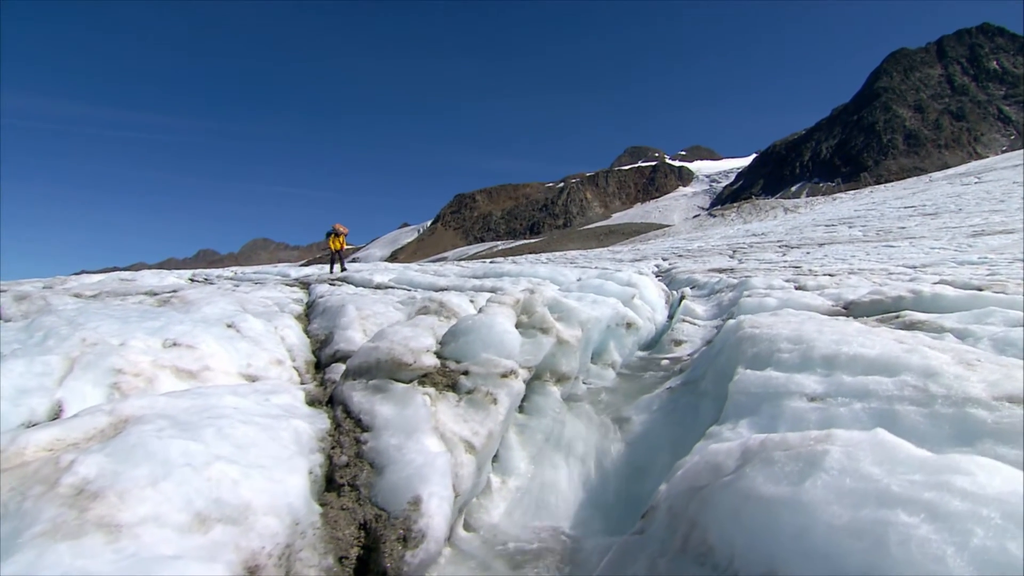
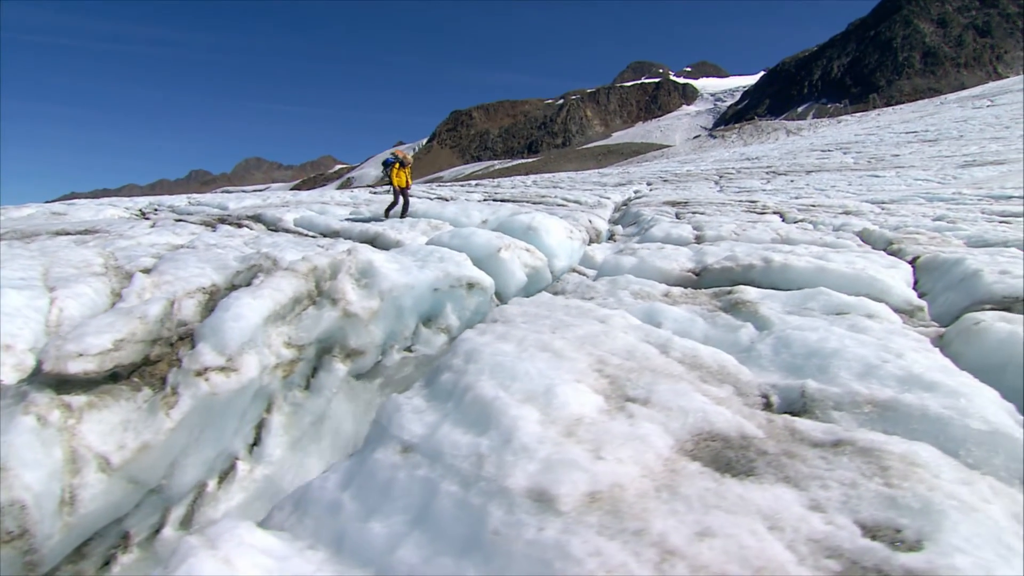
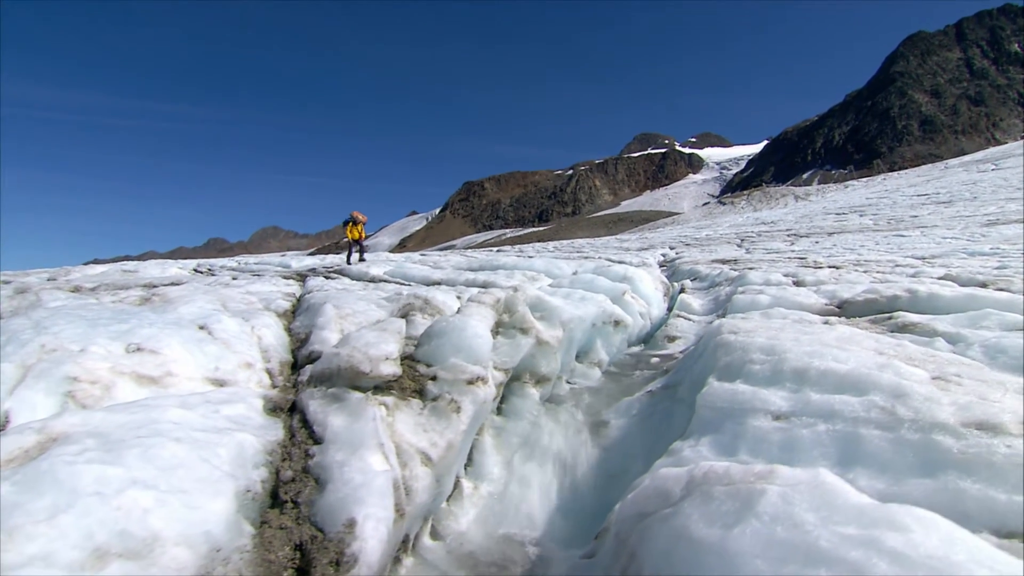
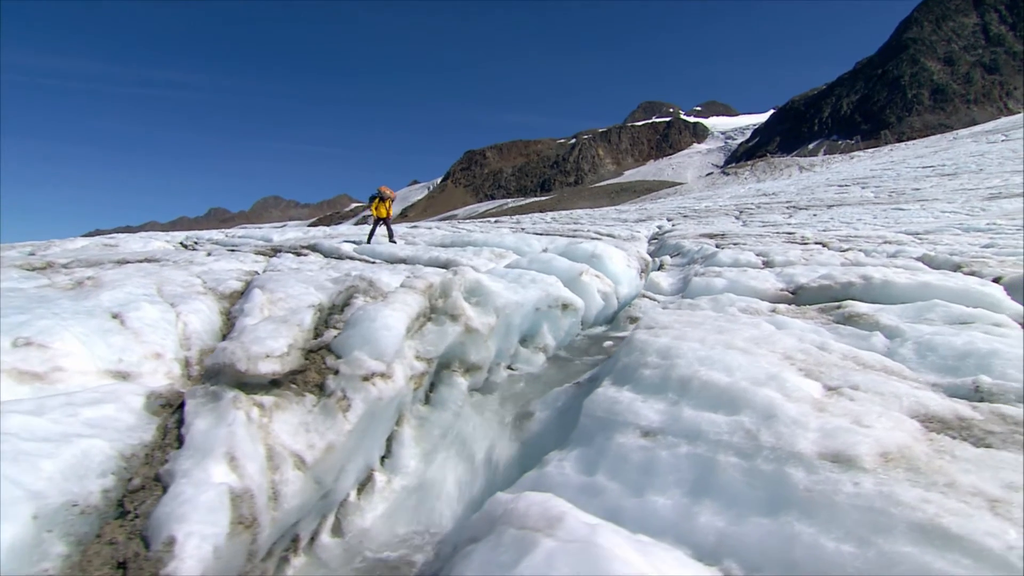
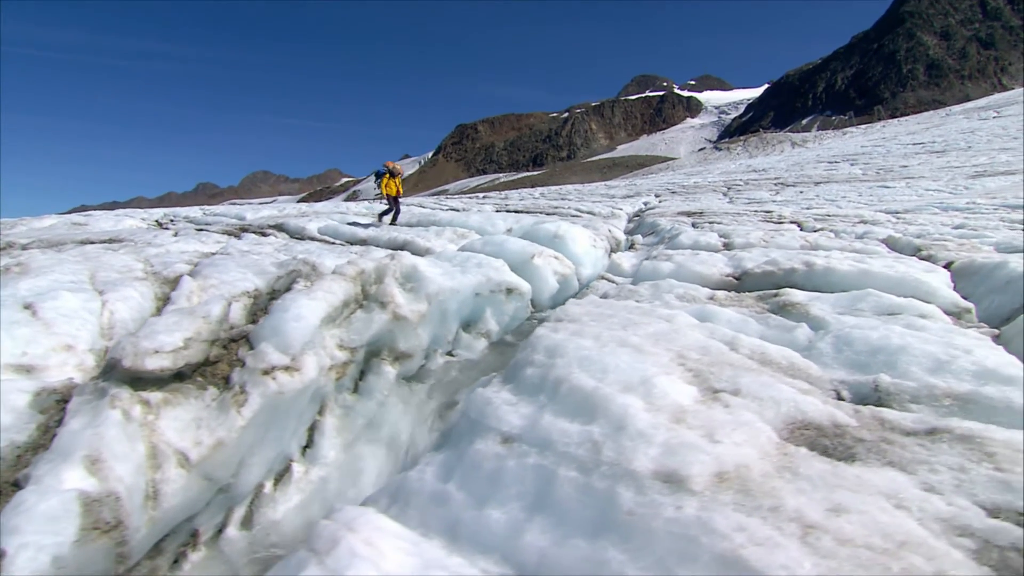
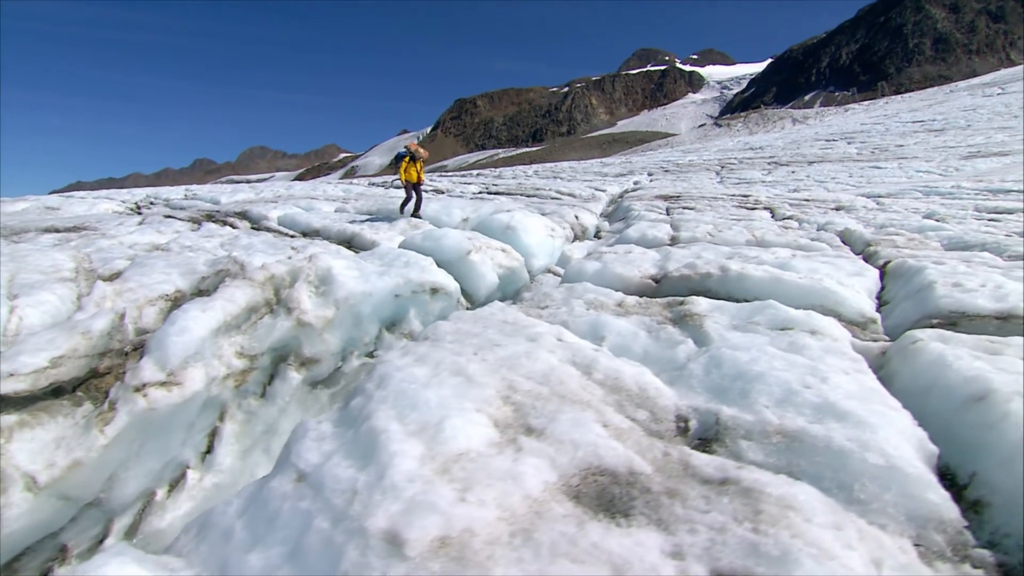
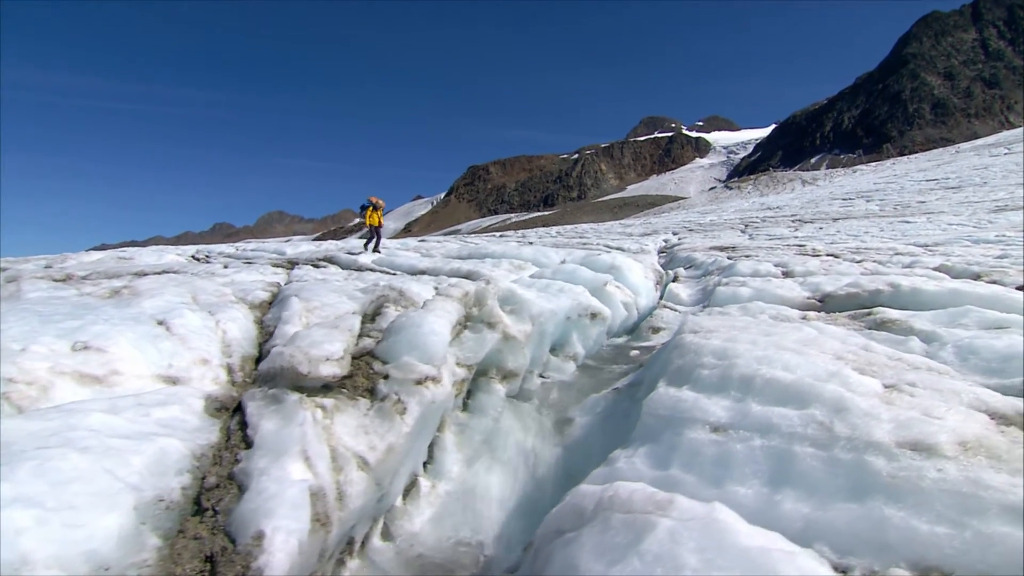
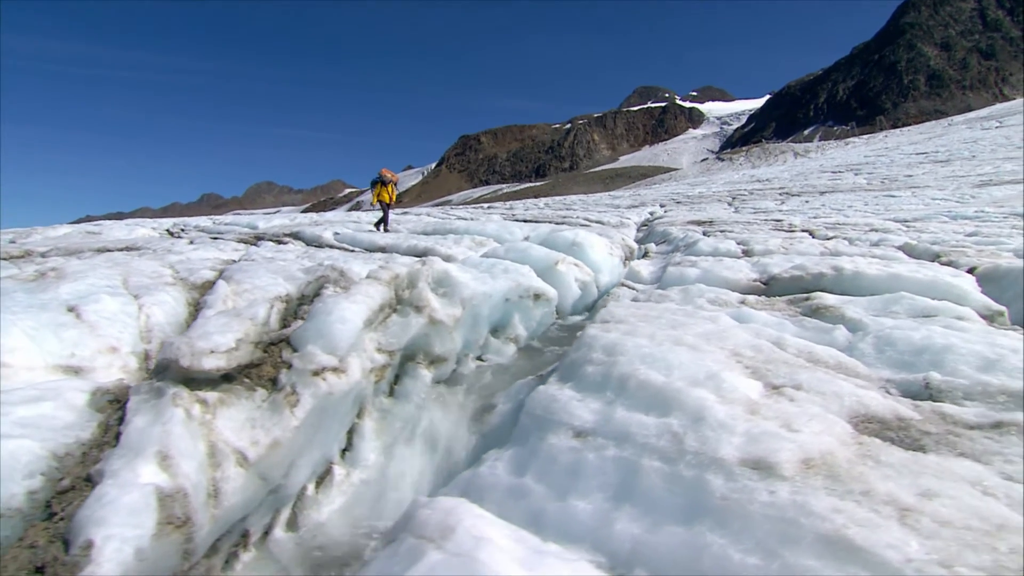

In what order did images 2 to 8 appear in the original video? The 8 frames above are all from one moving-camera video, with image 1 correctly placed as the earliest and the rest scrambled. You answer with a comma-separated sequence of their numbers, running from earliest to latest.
3, 7, 4, 8, 5, 2, 6
